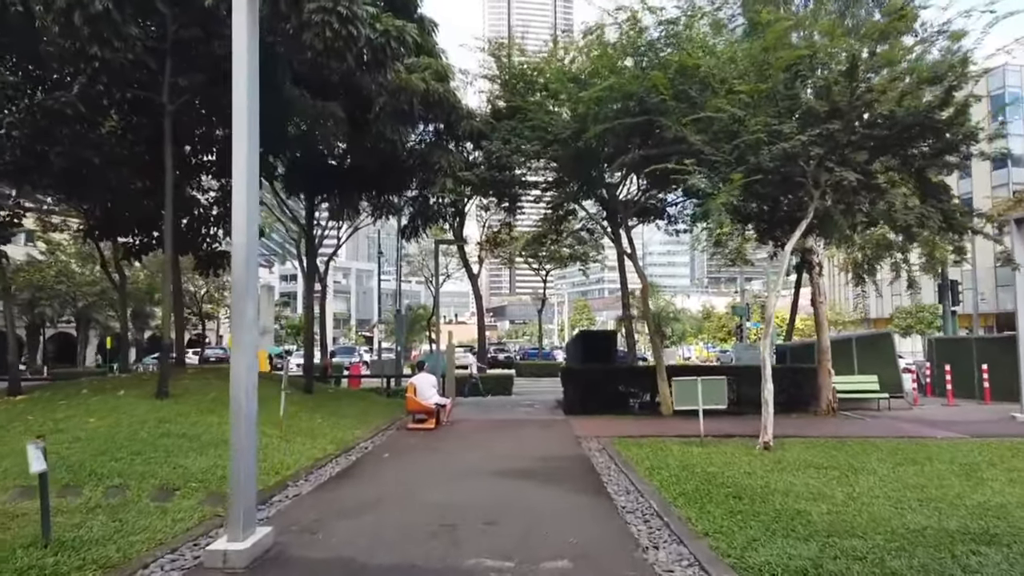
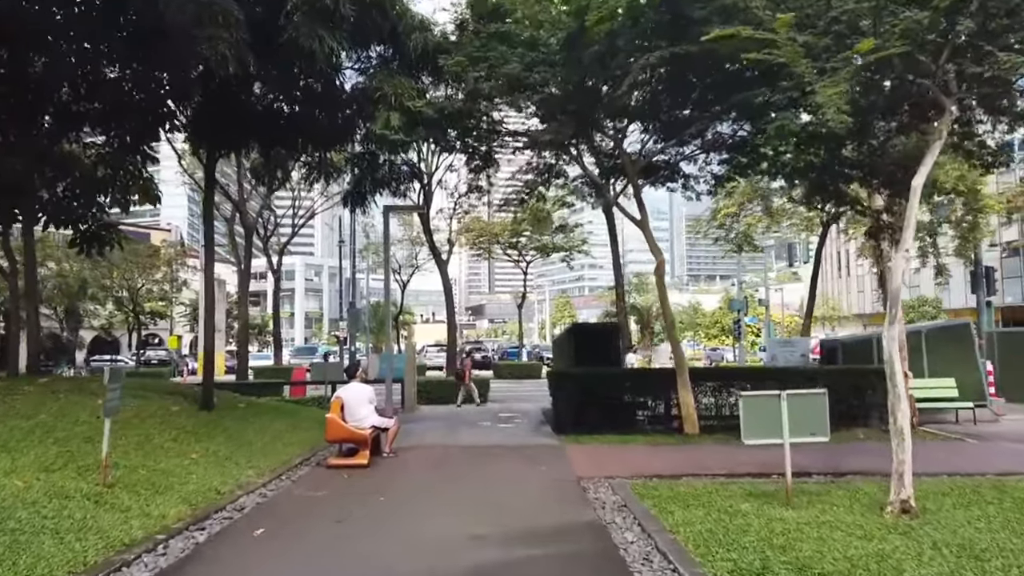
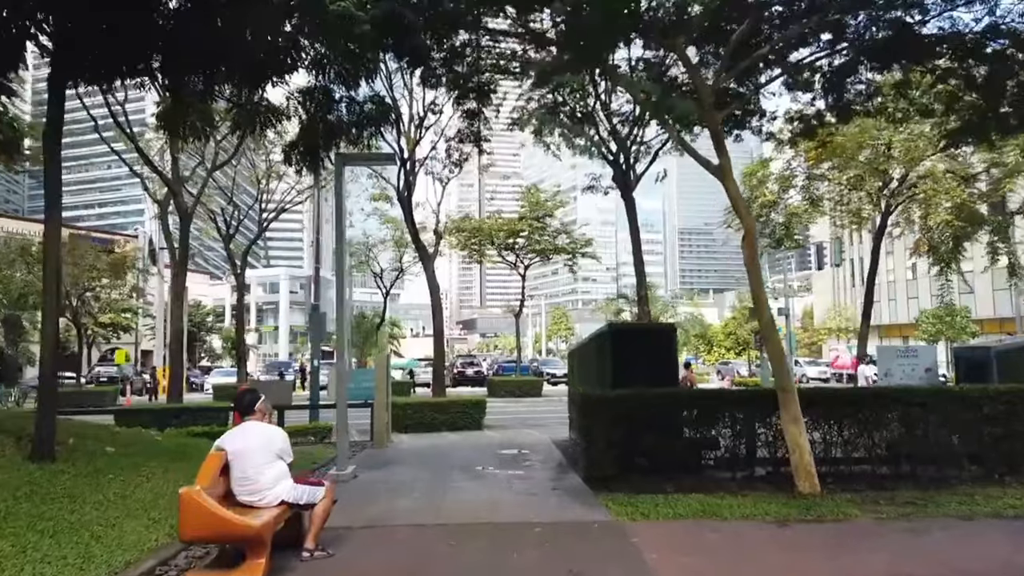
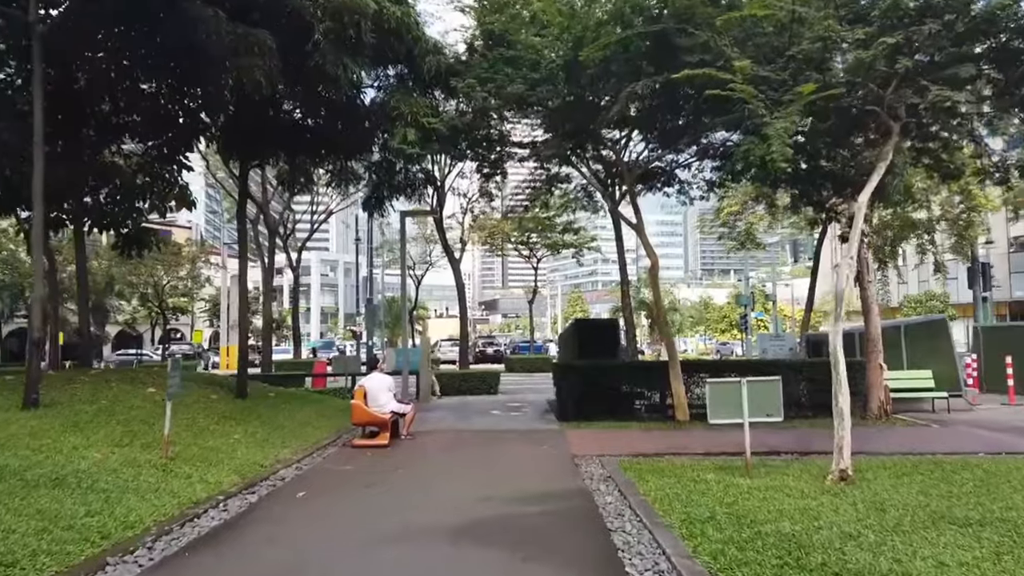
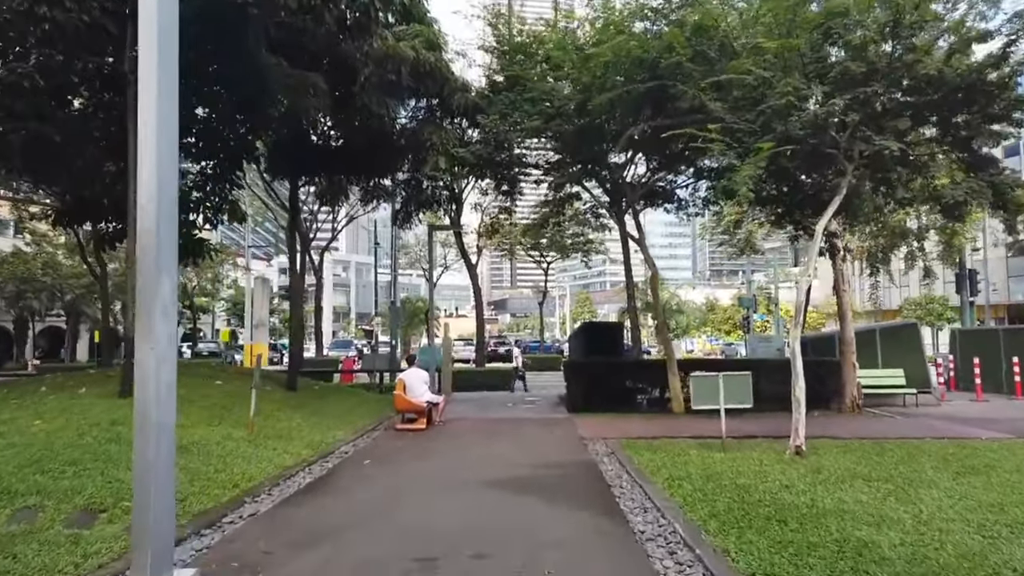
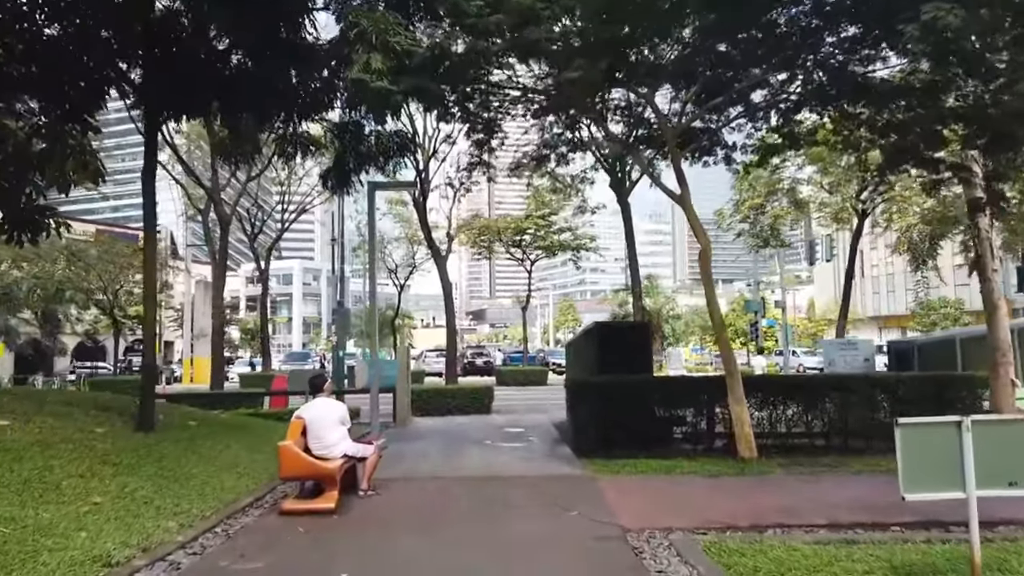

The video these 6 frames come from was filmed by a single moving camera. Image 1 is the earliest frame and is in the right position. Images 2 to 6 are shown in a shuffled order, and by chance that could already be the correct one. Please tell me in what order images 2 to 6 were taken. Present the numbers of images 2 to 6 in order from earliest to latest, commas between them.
5, 4, 2, 6, 3
